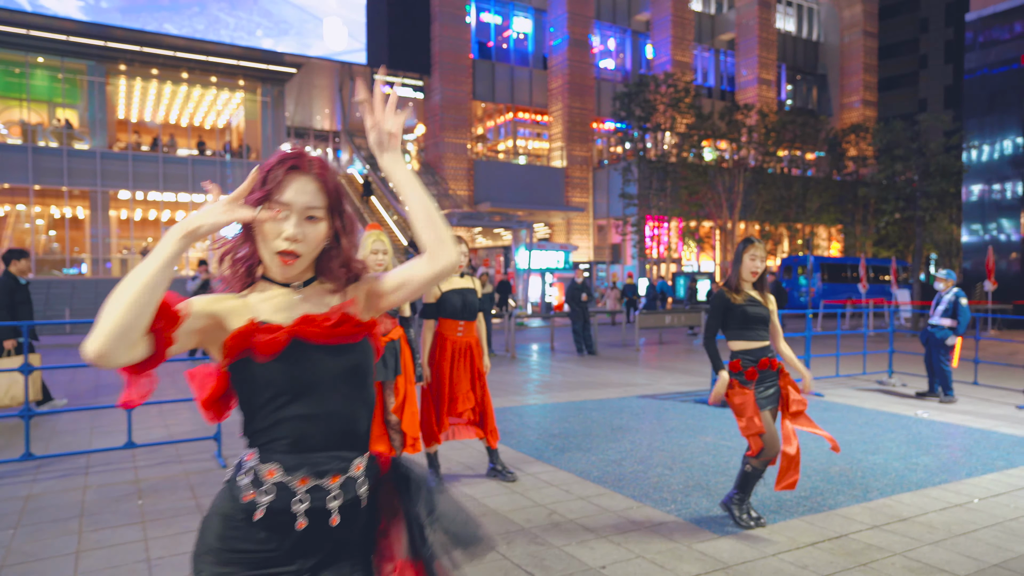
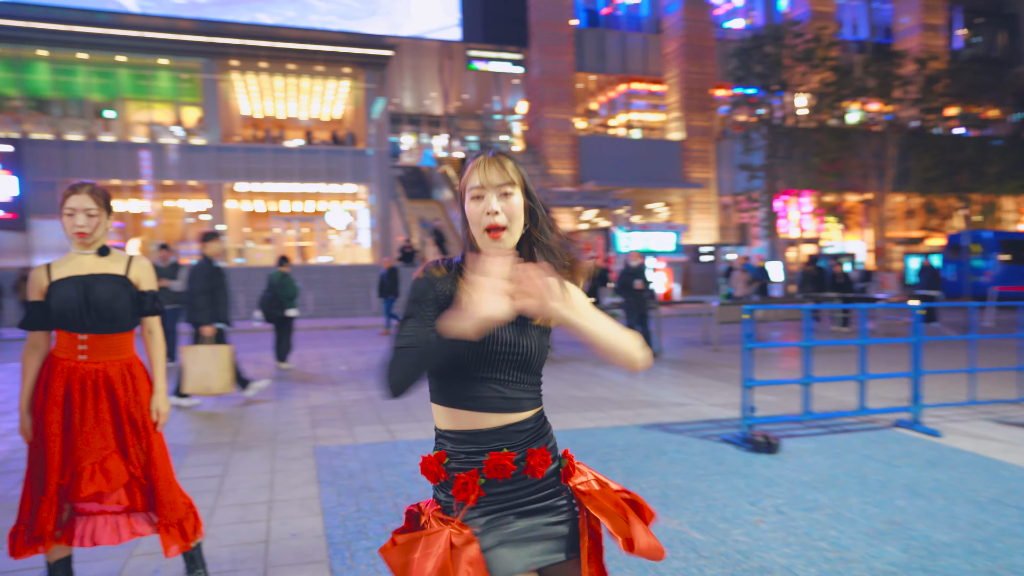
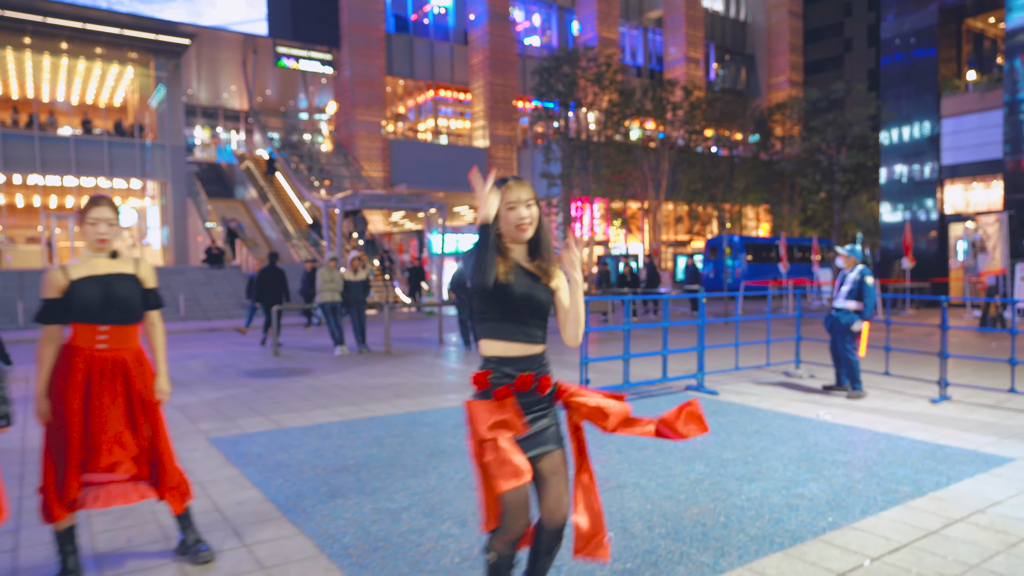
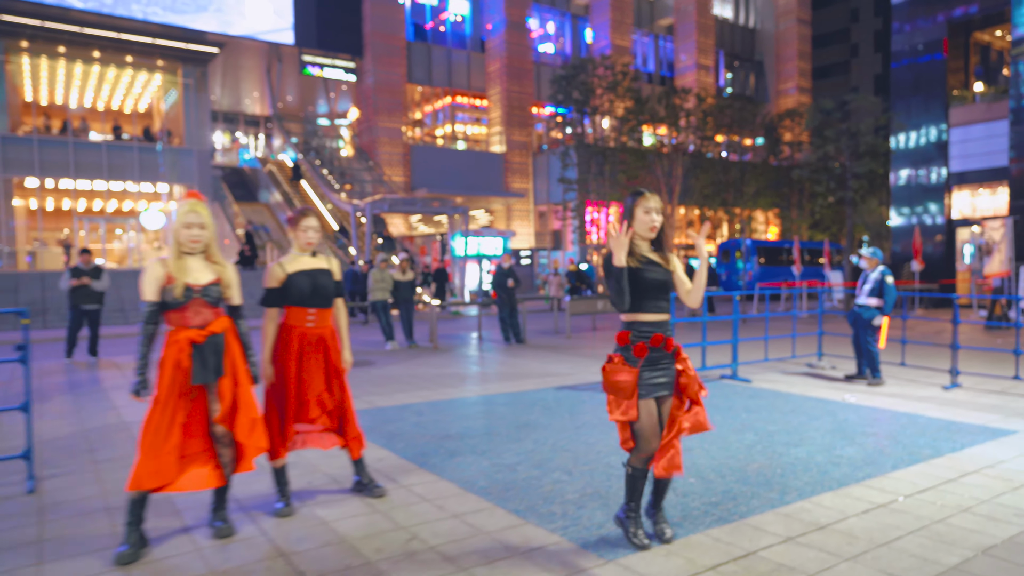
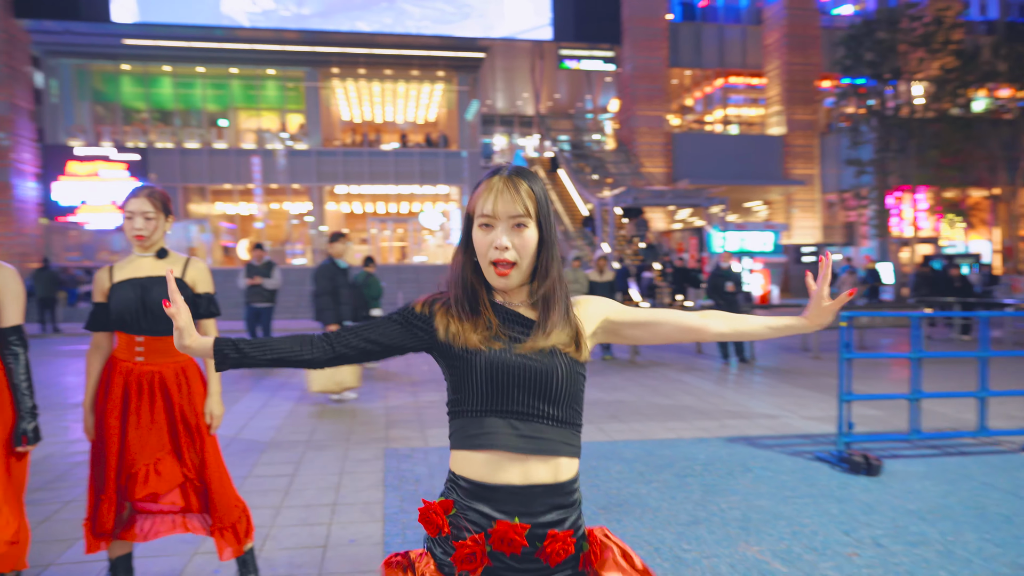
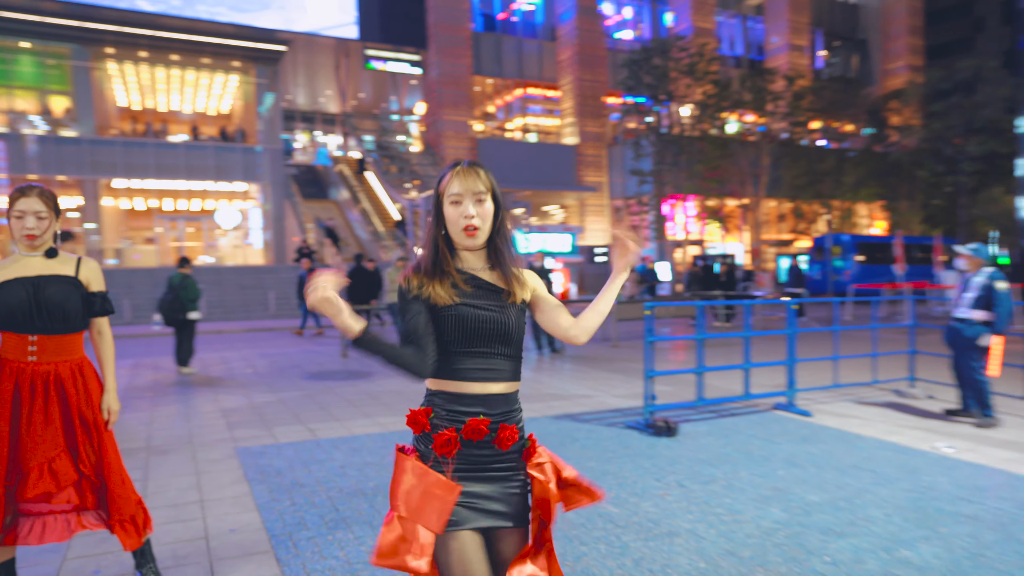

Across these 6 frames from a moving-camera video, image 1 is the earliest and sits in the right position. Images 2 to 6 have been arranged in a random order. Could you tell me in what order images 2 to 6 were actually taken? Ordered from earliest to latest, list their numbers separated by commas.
4, 3, 6, 2, 5
